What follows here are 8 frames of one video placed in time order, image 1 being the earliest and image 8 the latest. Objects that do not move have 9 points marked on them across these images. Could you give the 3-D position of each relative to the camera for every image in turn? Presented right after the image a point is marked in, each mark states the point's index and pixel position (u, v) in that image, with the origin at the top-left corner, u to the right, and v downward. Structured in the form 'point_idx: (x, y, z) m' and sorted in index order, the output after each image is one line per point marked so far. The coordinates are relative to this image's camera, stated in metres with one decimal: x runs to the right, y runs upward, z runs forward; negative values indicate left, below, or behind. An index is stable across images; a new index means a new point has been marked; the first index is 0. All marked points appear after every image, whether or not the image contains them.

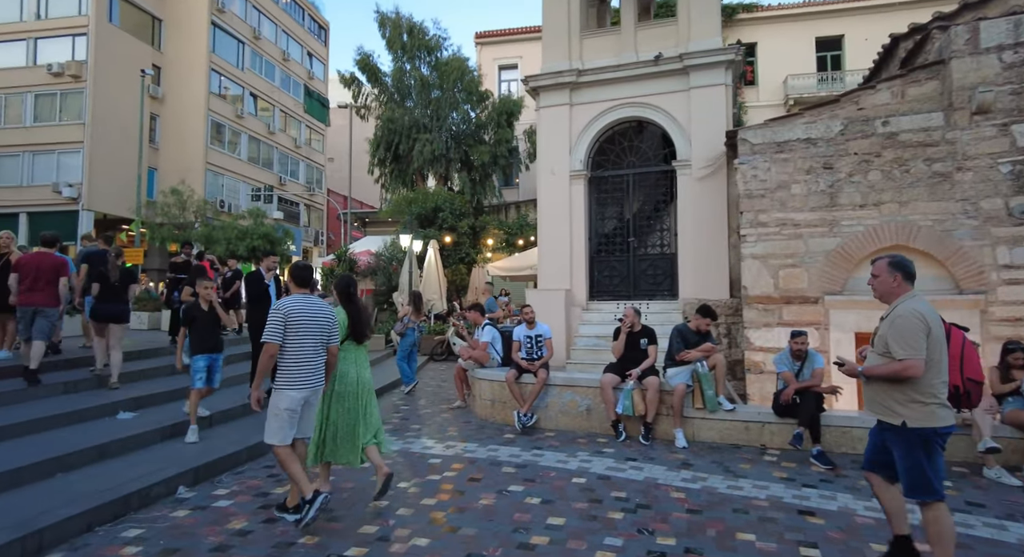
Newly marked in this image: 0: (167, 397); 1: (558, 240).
0: (-4.4, -1.5, +7.1) m
1: (+0.9, +0.7, +10.4) m
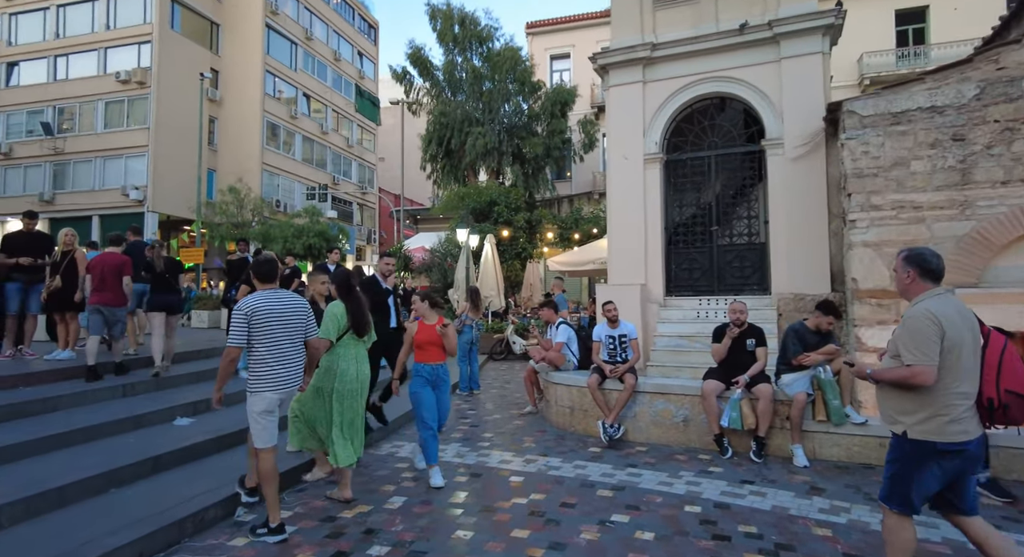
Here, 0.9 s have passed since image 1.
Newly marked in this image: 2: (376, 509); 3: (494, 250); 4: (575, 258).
0: (-3.5, -1.5, +6.7) m
1: (+2.1, +0.8, +9.5) m
2: (-1.0, -1.7, +4.2) m
3: (-0.5, +0.8, +14.9) m
4: (+1.6, +0.5, +14.4) m
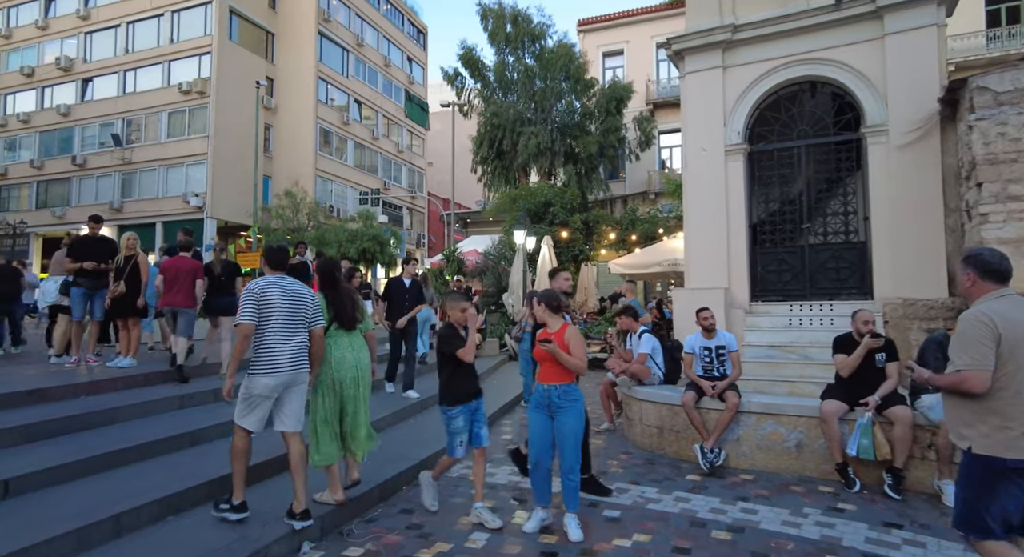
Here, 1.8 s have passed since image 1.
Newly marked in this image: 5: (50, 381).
0: (-2.6, -1.6, +6.3) m
1: (+3.2, +0.8, +8.7) m
2: (-0.4, -1.8, +3.6) m
3: (+1.0, +0.7, +14.3) m
4: (+3.1, +0.4, +13.6) m
5: (-4.6, -1.0, +5.5) m
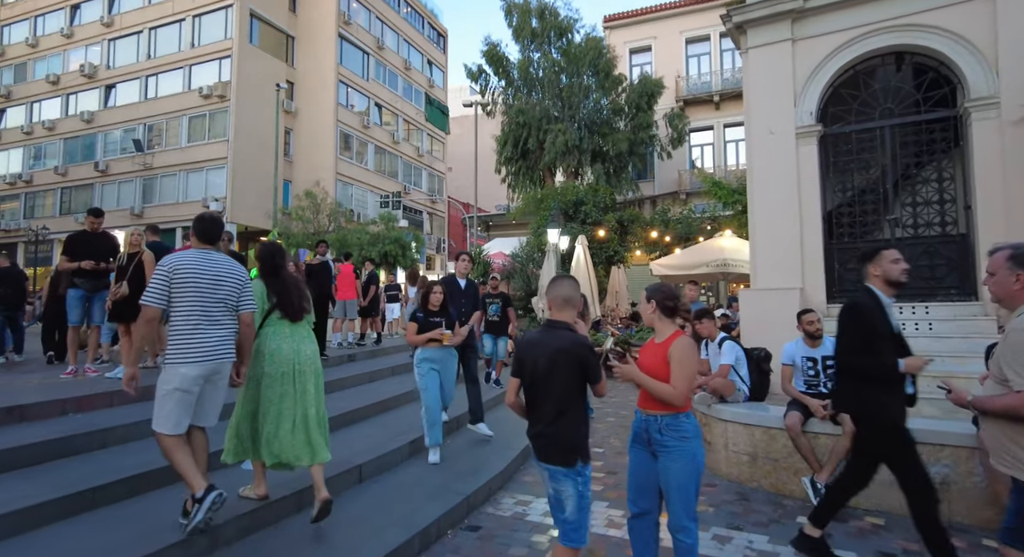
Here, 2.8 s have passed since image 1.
0: (-2.0, -1.5, +5.5) m
1: (+3.8, +0.8, +7.7) m
2: (+0.1, -1.7, +2.7) m
3: (+1.8, +0.6, +13.4) m
4: (+3.9, +0.4, +12.6) m
5: (-4.1, -1.0, +4.7) m
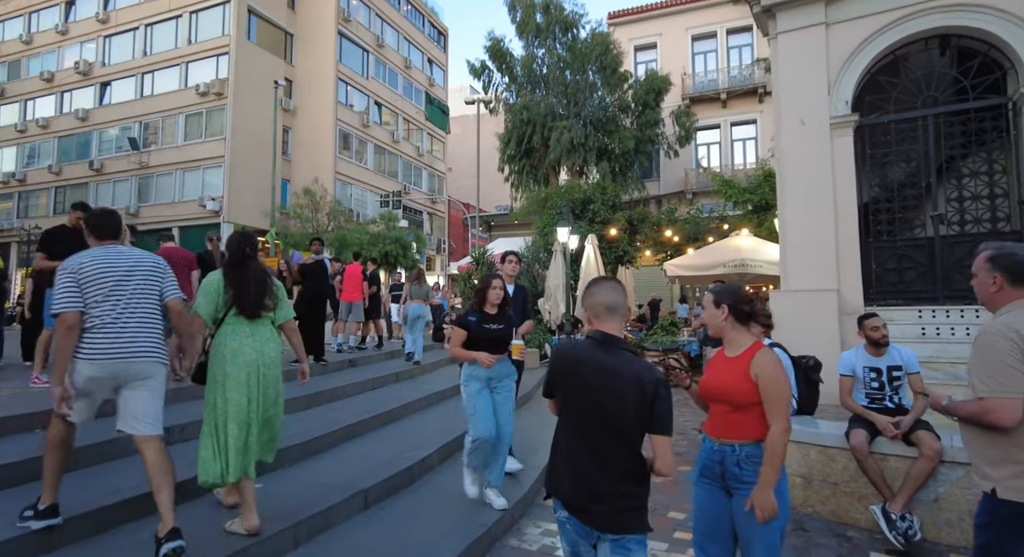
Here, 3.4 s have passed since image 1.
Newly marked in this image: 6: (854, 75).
0: (-1.9, -1.5, +4.9) m
1: (+3.9, +0.8, +7.2) m
2: (+0.3, -1.7, +2.2) m
3: (+2.0, +0.6, +12.8) m
4: (+4.0, +0.4, +12.1) m
5: (-3.9, -1.0, +4.2) m
6: (+4.4, +2.6, +7.2) m
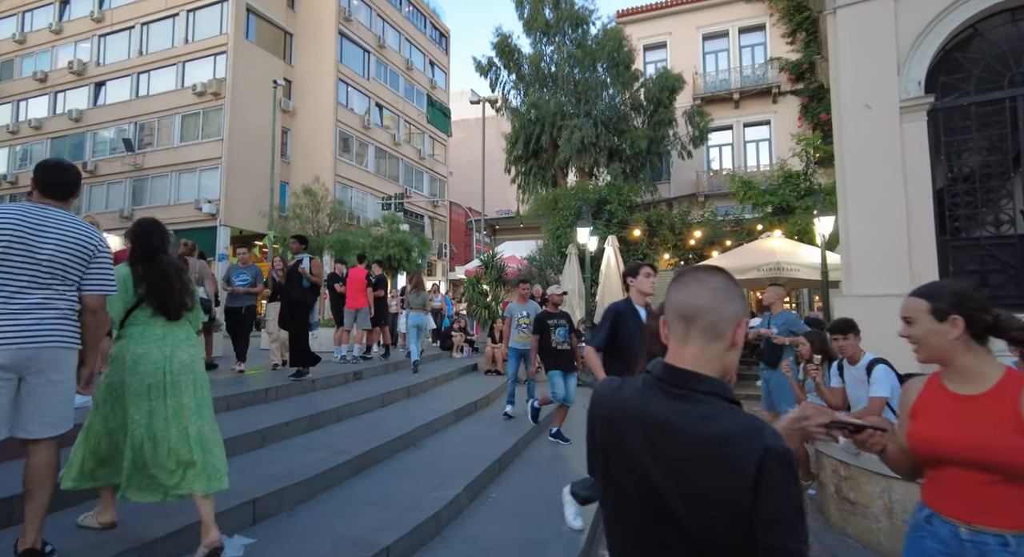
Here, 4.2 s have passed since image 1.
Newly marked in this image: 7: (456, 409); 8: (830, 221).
0: (-1.5, -1.5, +4.1) m
1: (+4.3, +0.8, +6.3) m
2: (+0.6, -1.7, +1.3) m
3: (+2.3, +0.5, +12.0) m
4: (+4.4, +0.3, +11.2) m
5: (-3.6, -1.0, +3.3) m
6: (+4.8, +2.6, +6.3) m
7: (-0.7, -1.7, +7.0) m
8: (+5.8, +1.0, +10.0) m
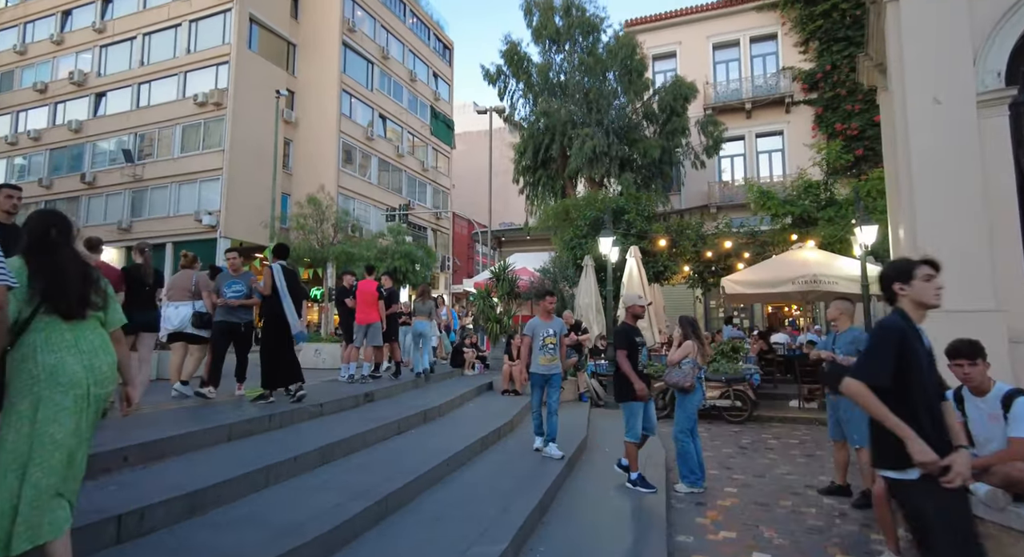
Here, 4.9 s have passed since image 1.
0: (-1.2, -1.6, +3.3) m
1: (+4.6, +0.6, +5.7) m
2: (+1.0, -1.7, +0.6) m
3: (+2.6, +0.3, +11.3) m
4: (+4.7, 0.0, +10.5) m
5: (-3.2, -1.0, +2.6) m
6: (+5.1, +2.5, +5.7) m
7: (-0.4, -1.8, +6.3) m
8: (+6.1, +0.8, +9.3) m
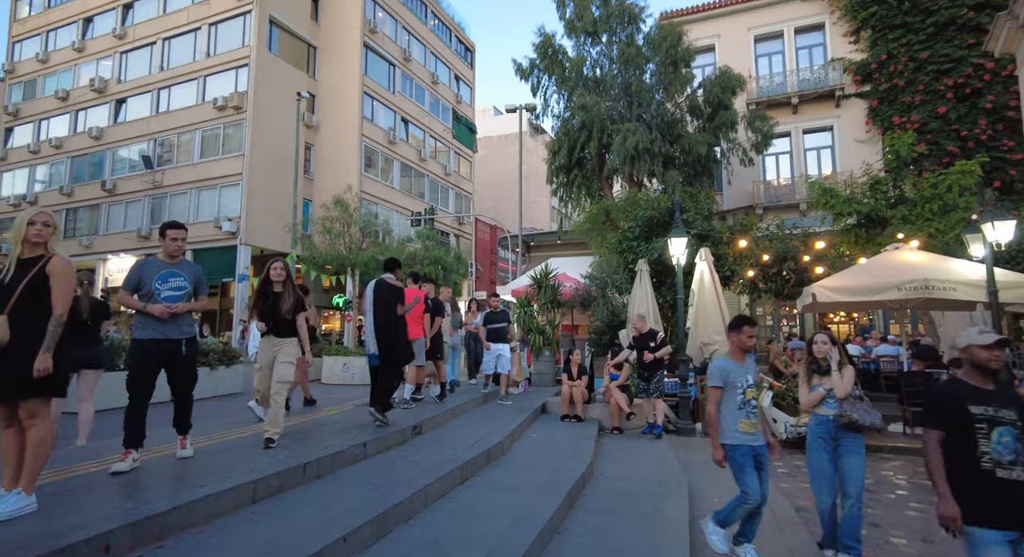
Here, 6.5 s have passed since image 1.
0: (-0.4, -1.7, +2.0) m
1: (+5.4, +0.6, +4.2) m
2: (+1.7, -1.7, -0.8) m
3: (+3.6, +0.1, +9.9) m
4: (+5.7, -0.1, +9.1) m
5: (-2.5, -1.1, +1.4) m
6: (+5.9, +2.4, +4.3) m
7: (+0.5, -1.9, +5.0) m
8: (+7.0, +0.7, +7.8) m
